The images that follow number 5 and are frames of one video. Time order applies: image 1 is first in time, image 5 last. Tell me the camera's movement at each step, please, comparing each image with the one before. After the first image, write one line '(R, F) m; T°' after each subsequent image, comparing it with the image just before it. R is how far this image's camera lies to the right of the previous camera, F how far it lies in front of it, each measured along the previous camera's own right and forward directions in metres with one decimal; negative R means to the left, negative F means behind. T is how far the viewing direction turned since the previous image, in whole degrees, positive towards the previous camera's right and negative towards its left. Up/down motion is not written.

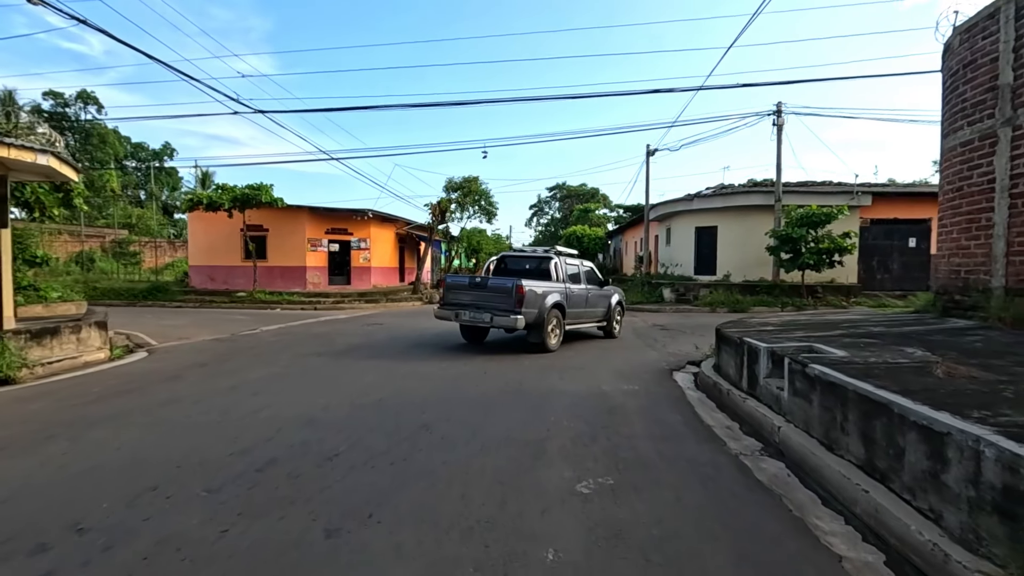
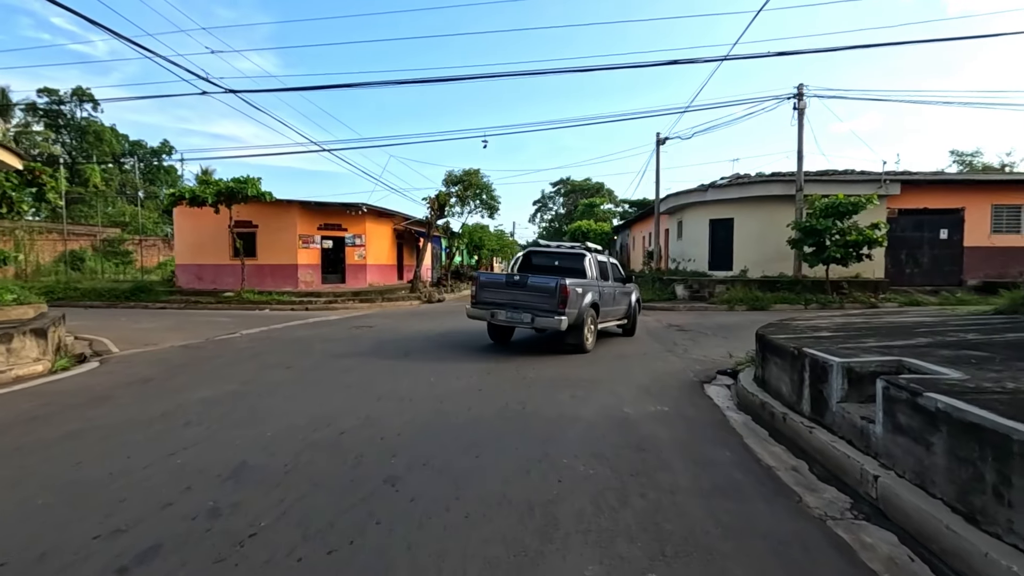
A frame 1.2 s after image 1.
(+0.1, +1.4) m; 0°
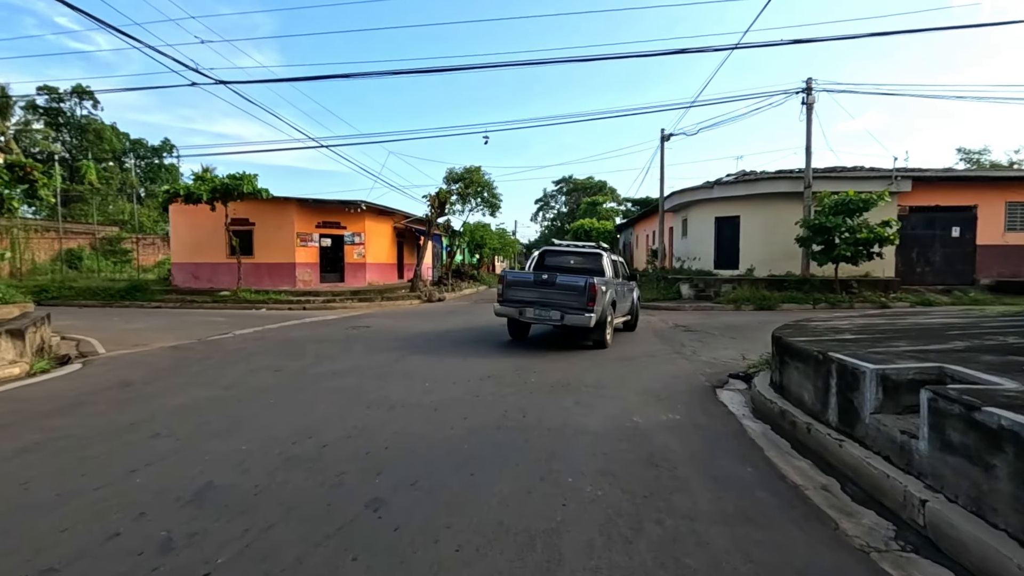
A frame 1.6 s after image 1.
(0.0, +0.4) m; 0°
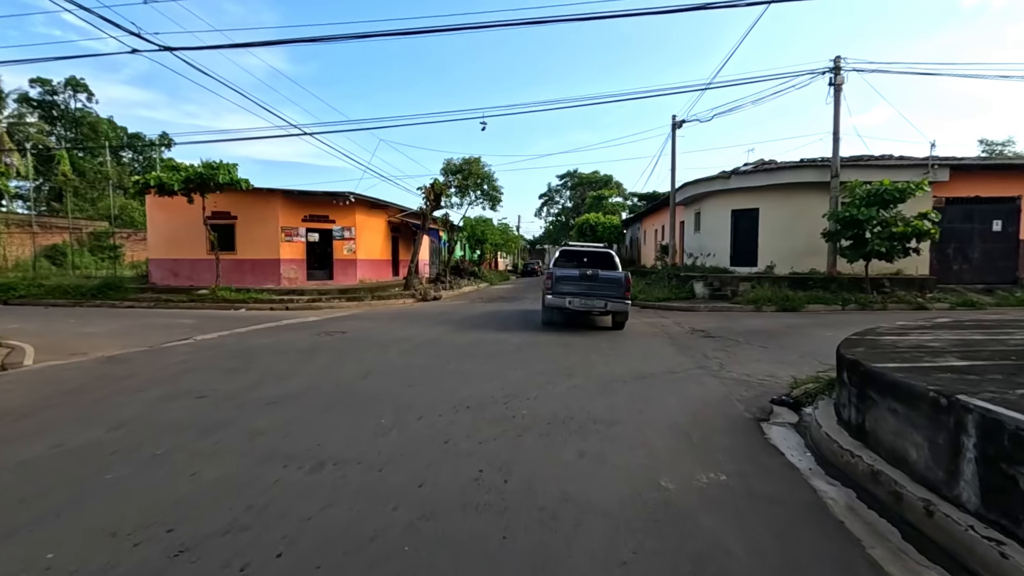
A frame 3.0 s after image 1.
(+0.2, +1.7) m; 0°
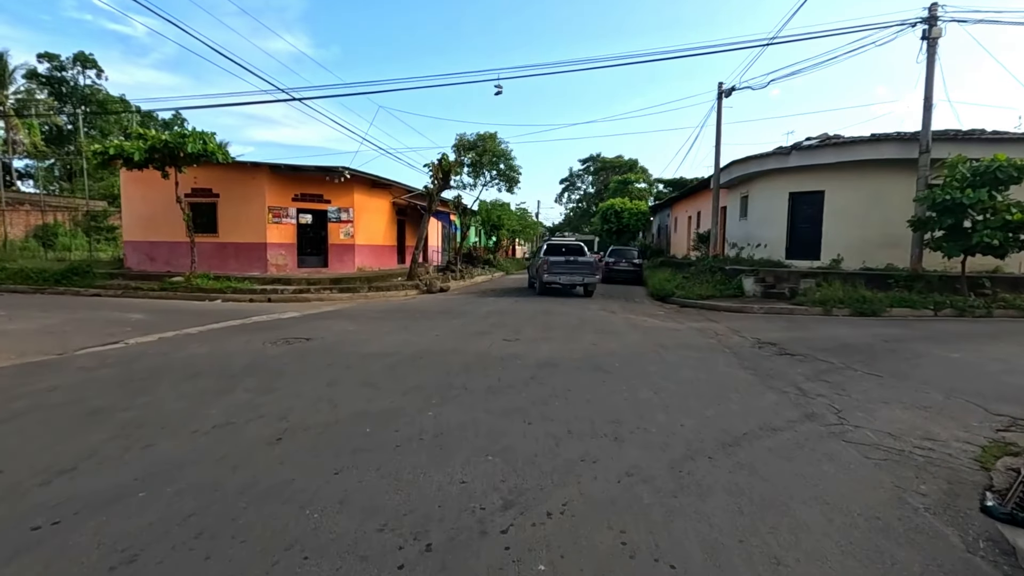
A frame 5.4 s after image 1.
(0.0, +2.9) m; -2°
